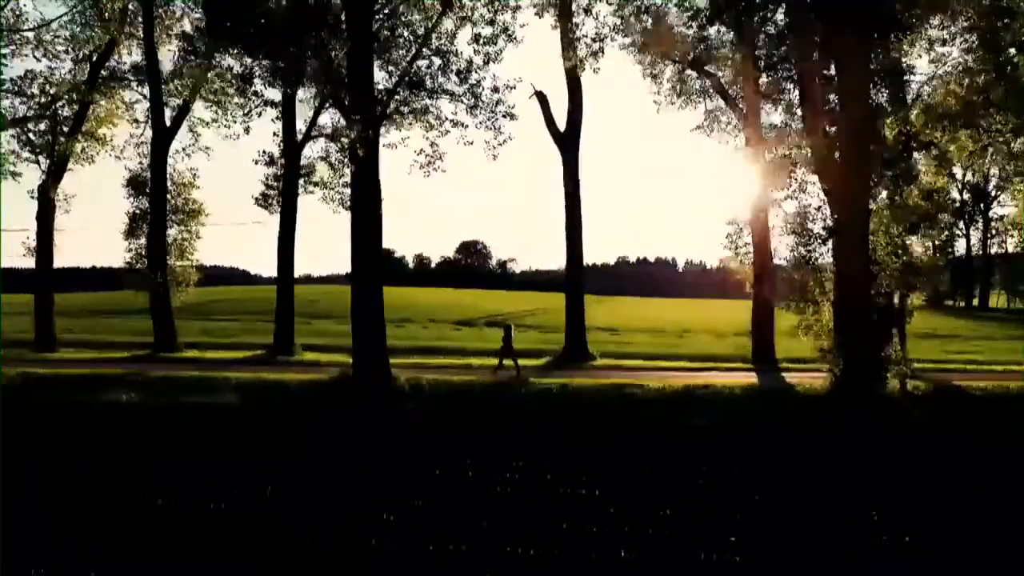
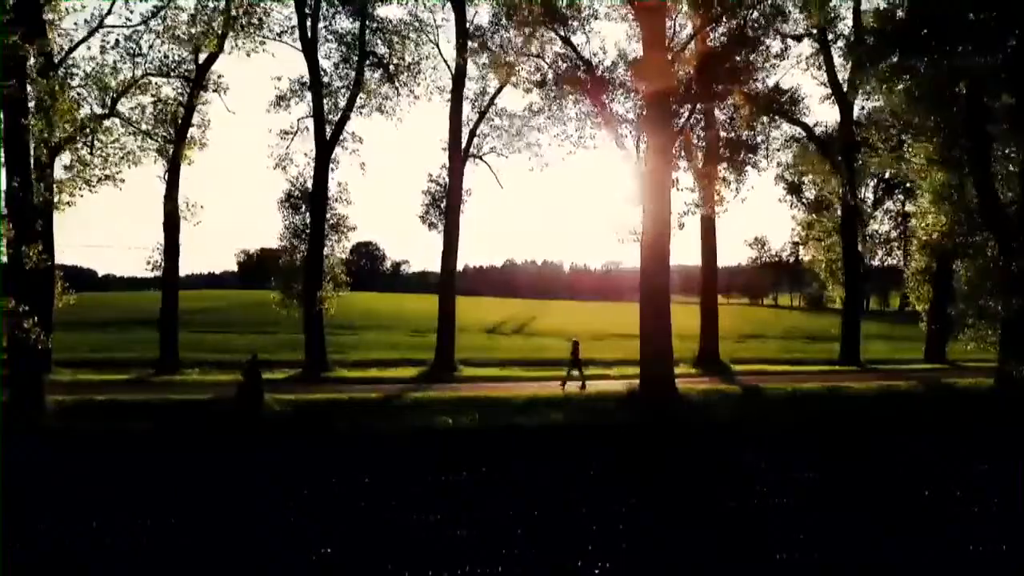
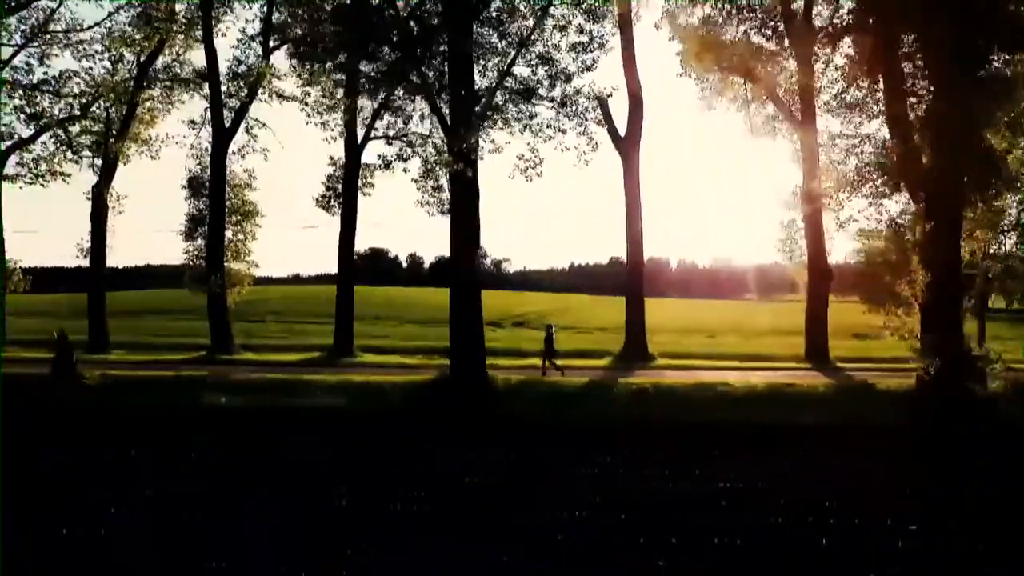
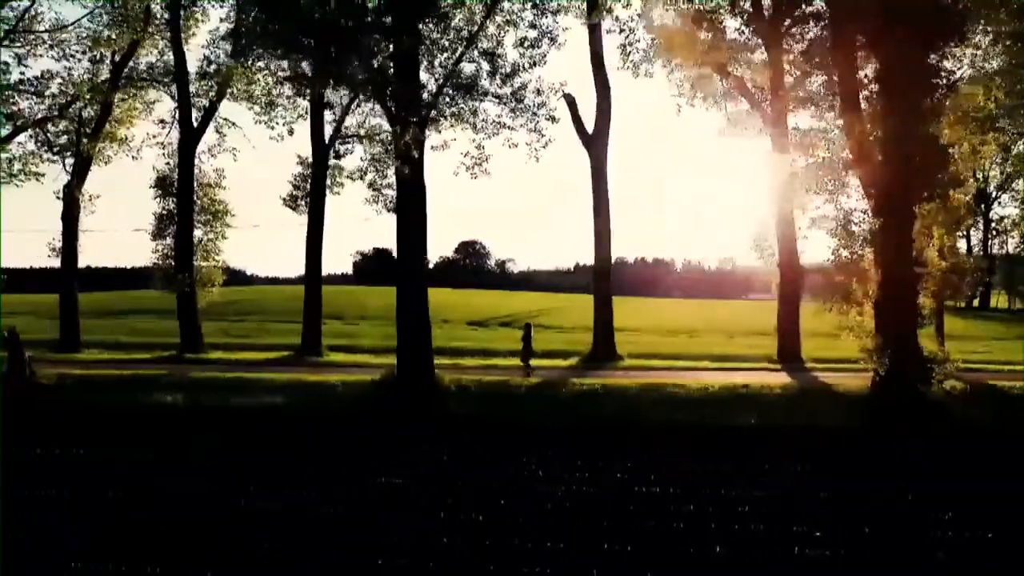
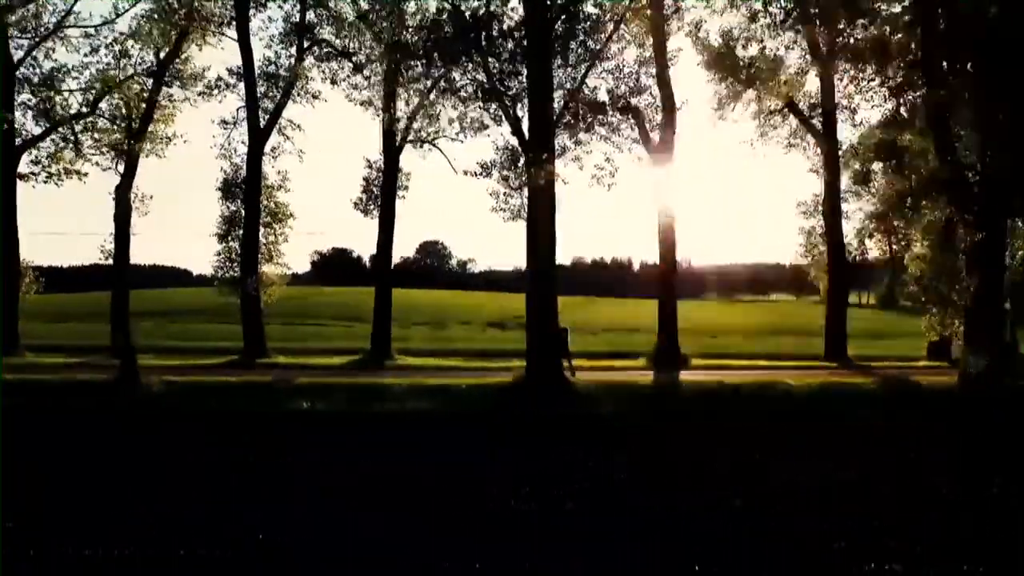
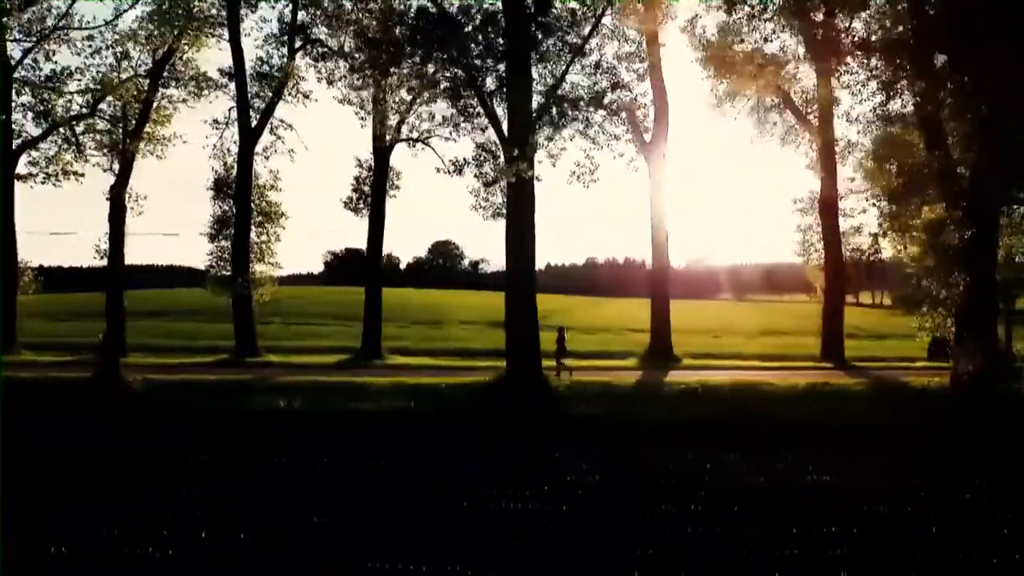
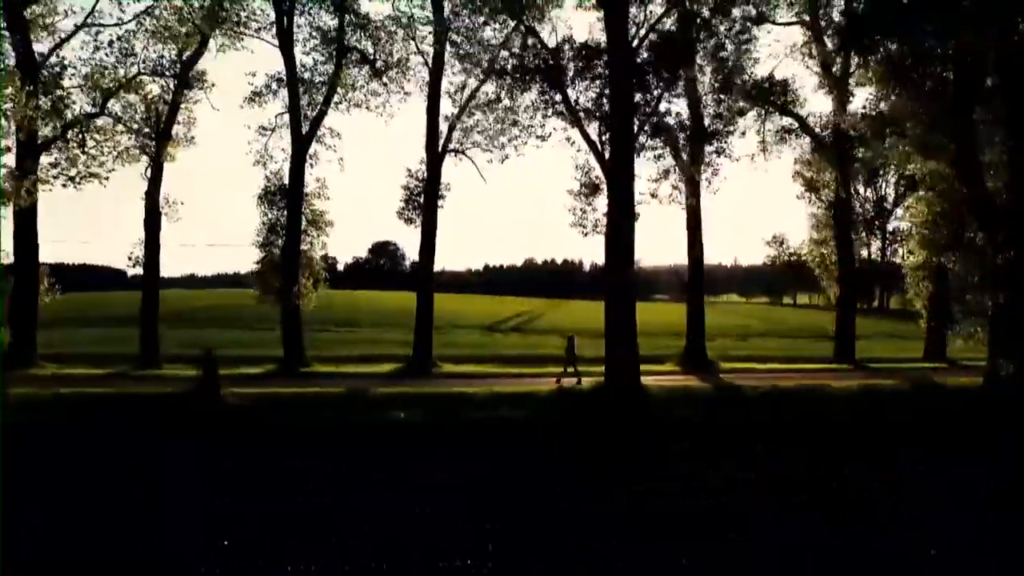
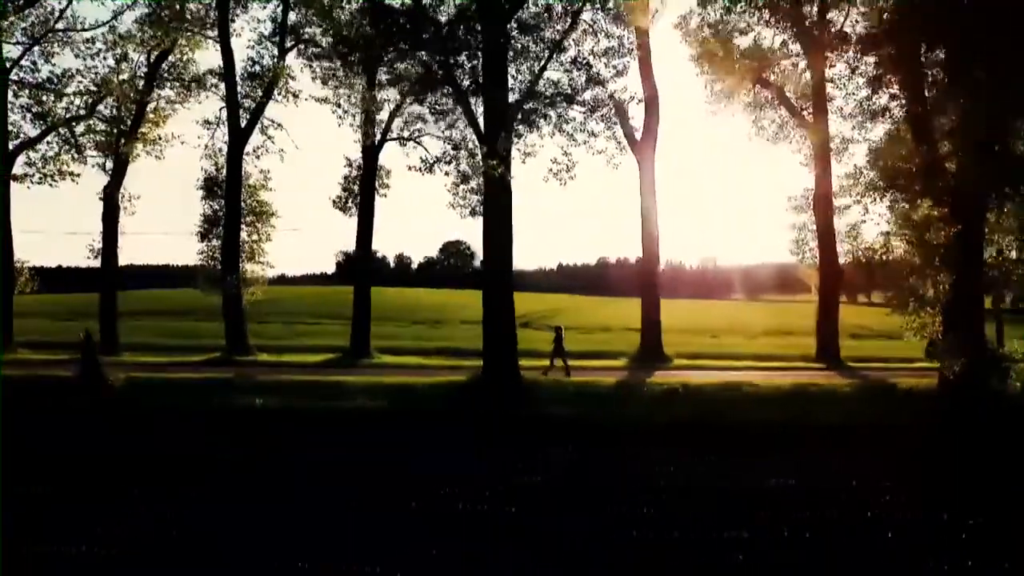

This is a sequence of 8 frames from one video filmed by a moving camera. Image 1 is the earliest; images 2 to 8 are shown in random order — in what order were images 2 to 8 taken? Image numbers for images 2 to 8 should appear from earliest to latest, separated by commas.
4, 3, 8, 6, 5, 7, 2
